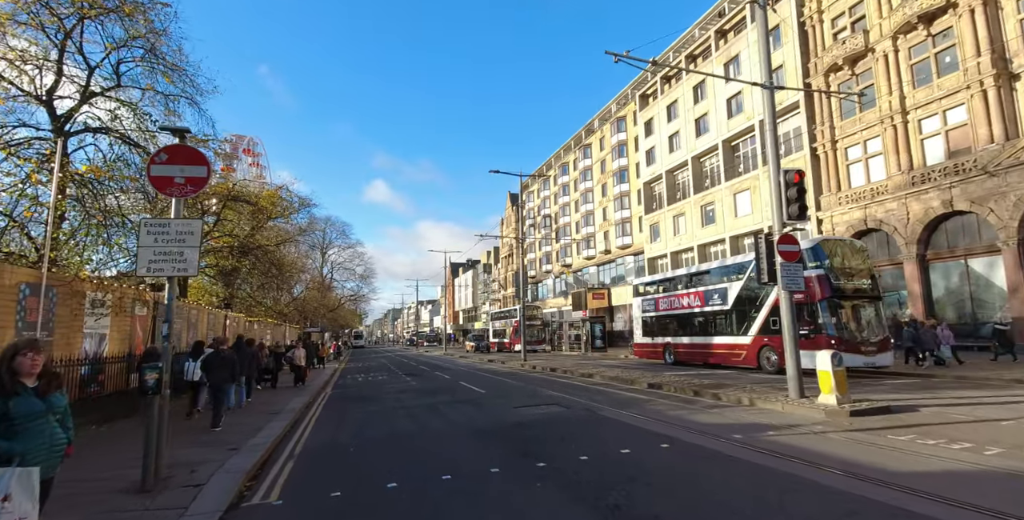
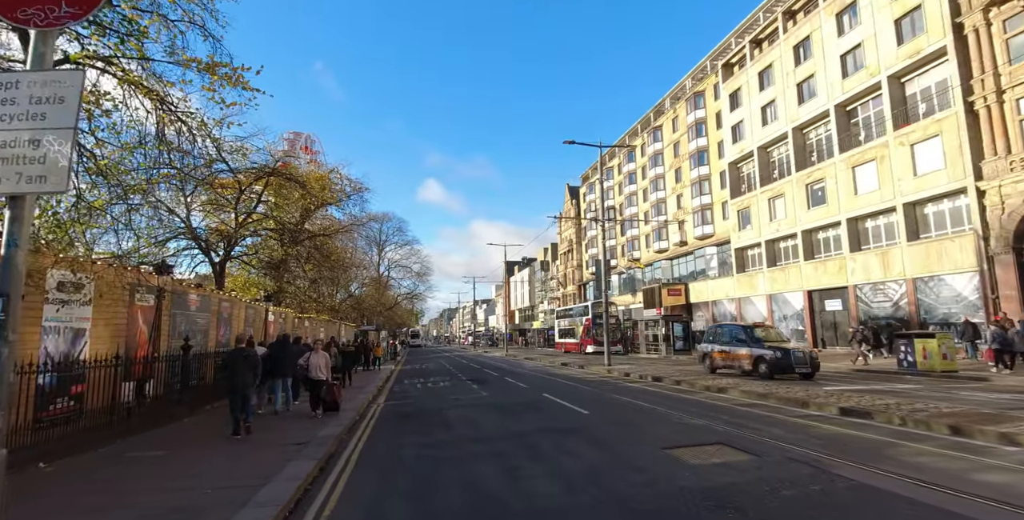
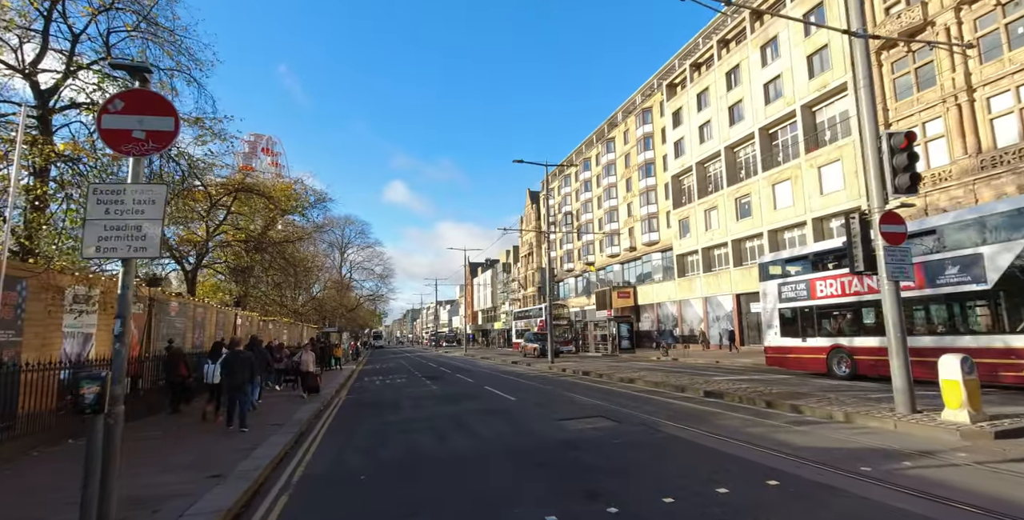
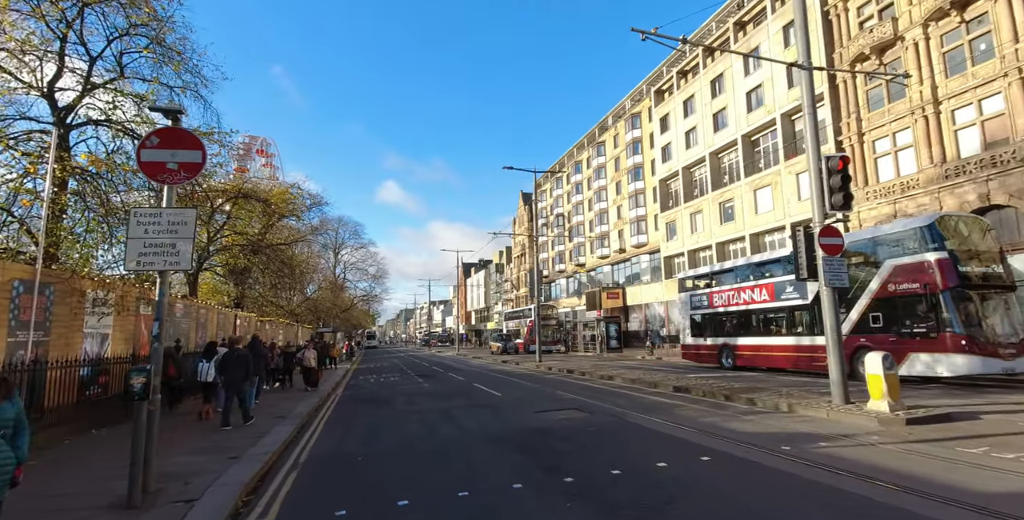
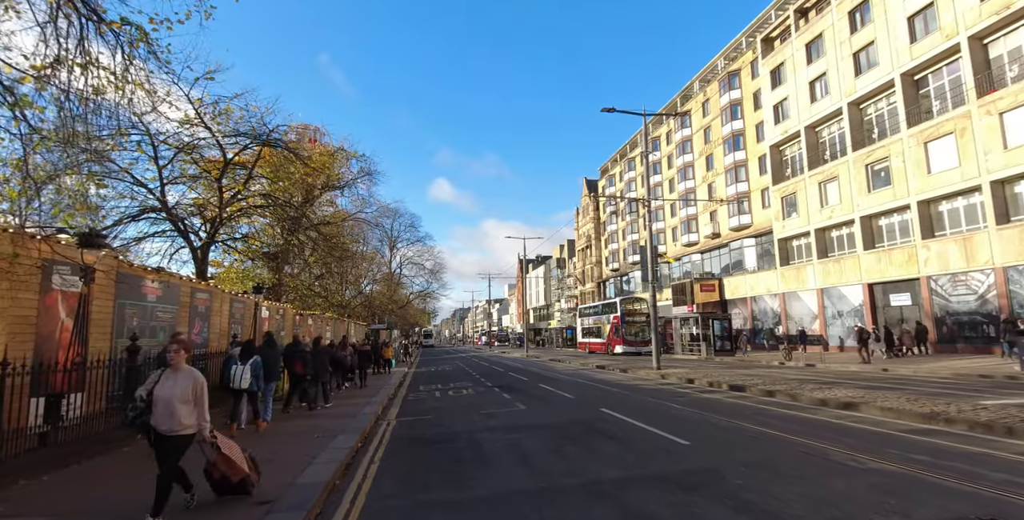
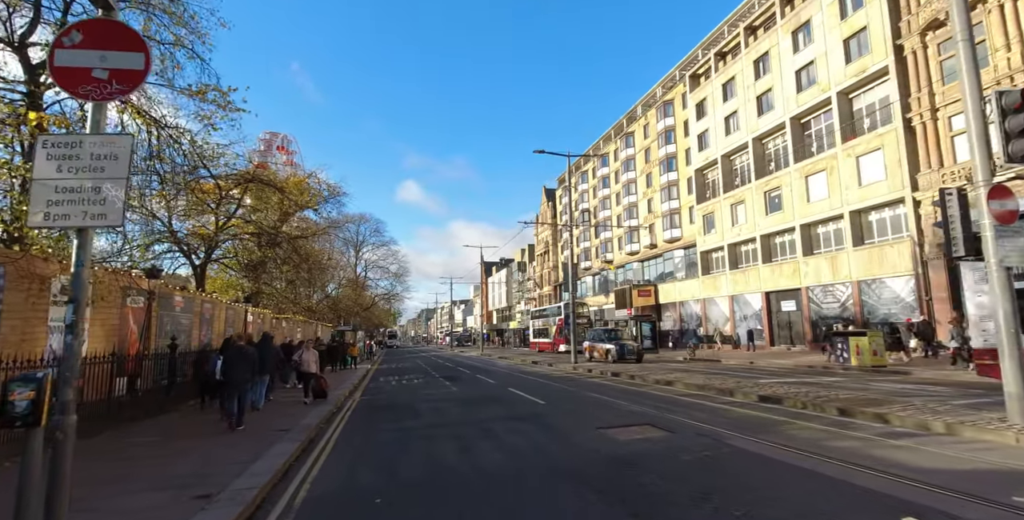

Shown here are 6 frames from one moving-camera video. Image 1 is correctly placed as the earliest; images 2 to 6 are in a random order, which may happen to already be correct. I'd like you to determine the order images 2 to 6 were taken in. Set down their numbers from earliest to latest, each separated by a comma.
4, 3, 6, 2, 5
